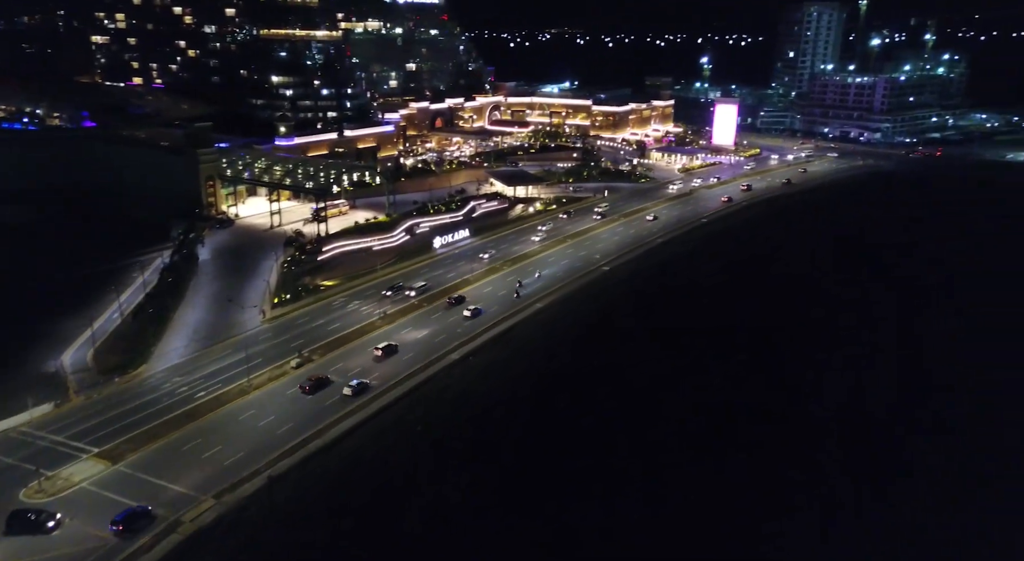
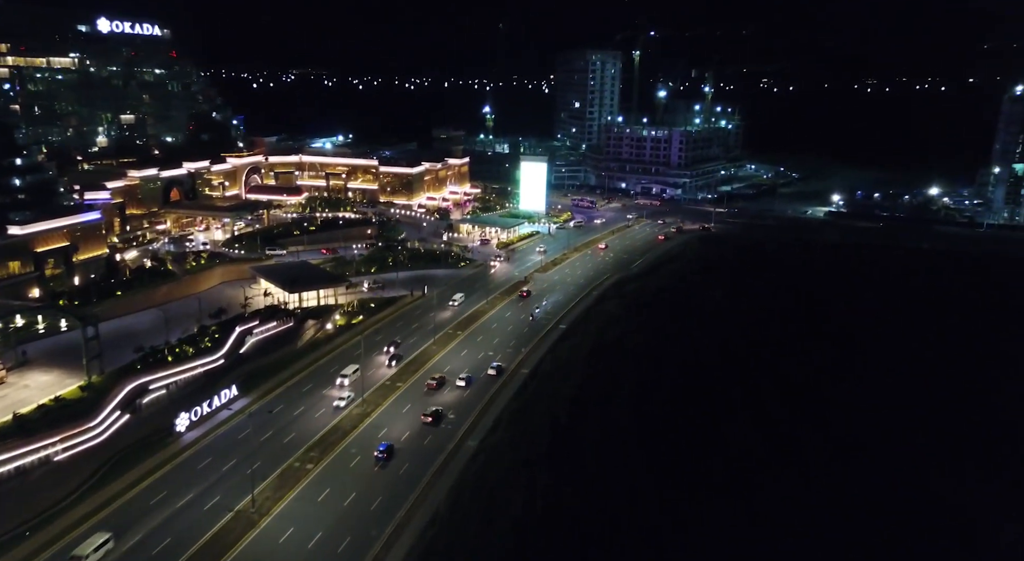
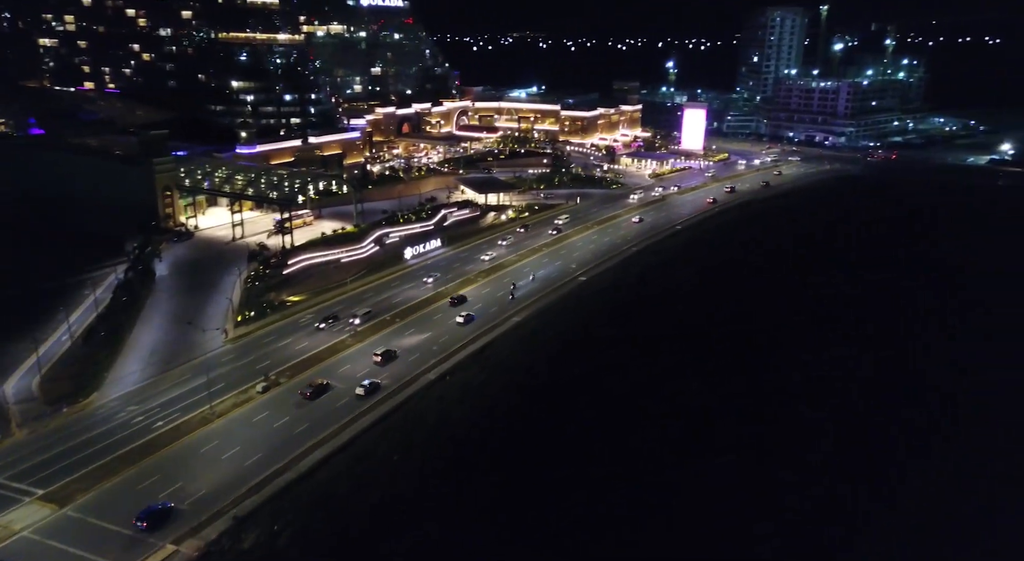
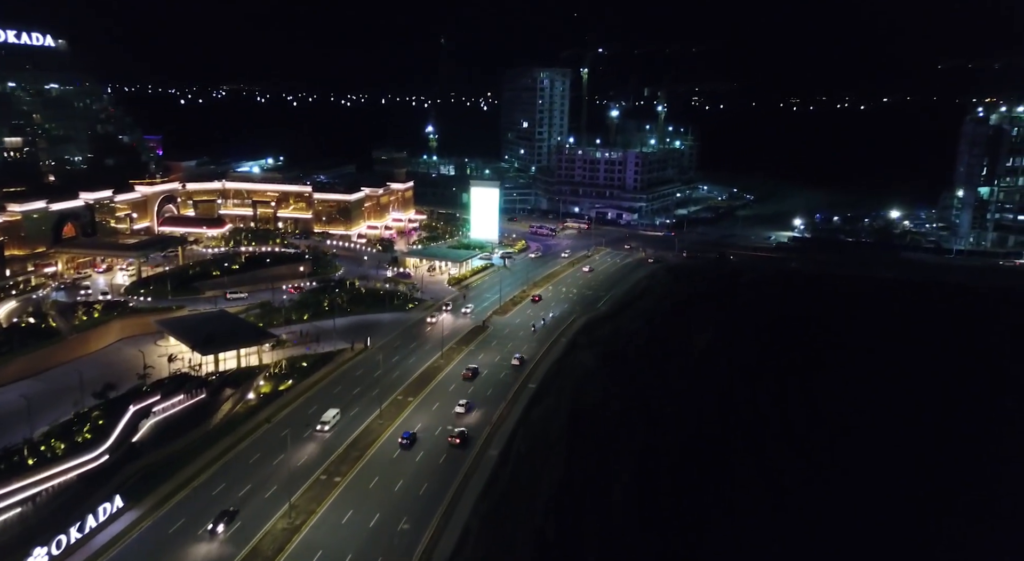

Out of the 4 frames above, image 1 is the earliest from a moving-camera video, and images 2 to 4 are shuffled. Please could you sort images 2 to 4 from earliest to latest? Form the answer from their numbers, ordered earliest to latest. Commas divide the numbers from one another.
3, 2, 4
